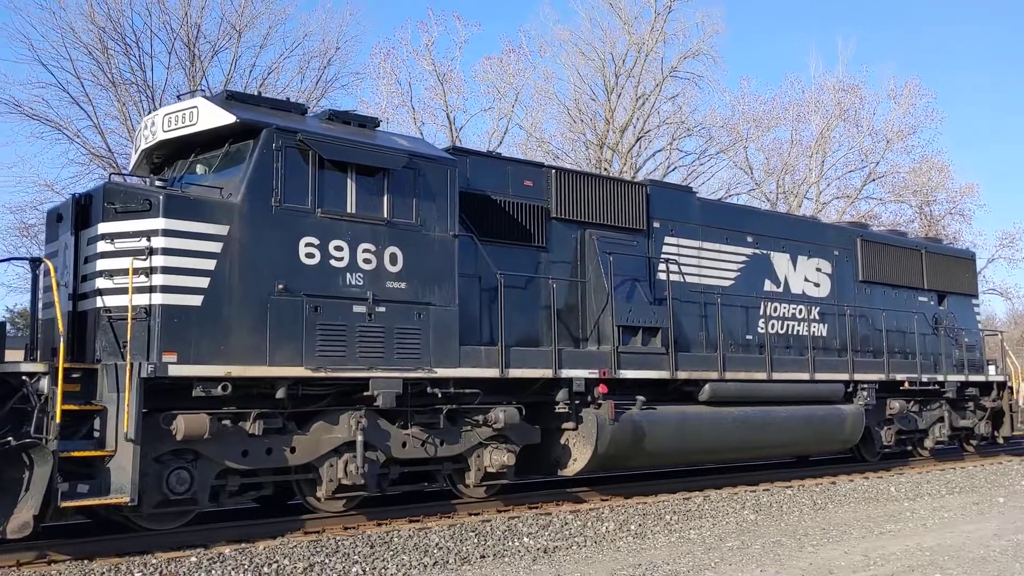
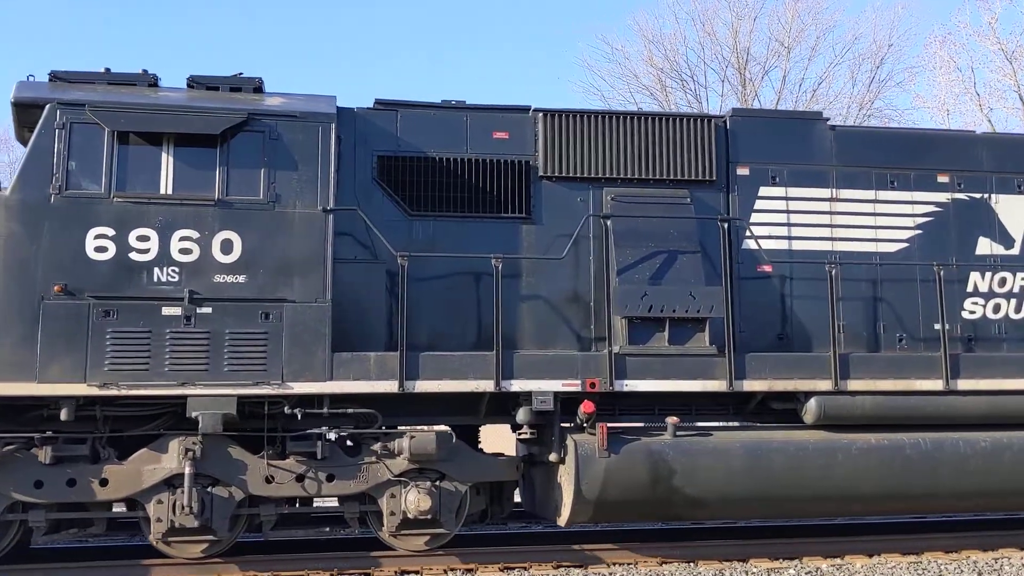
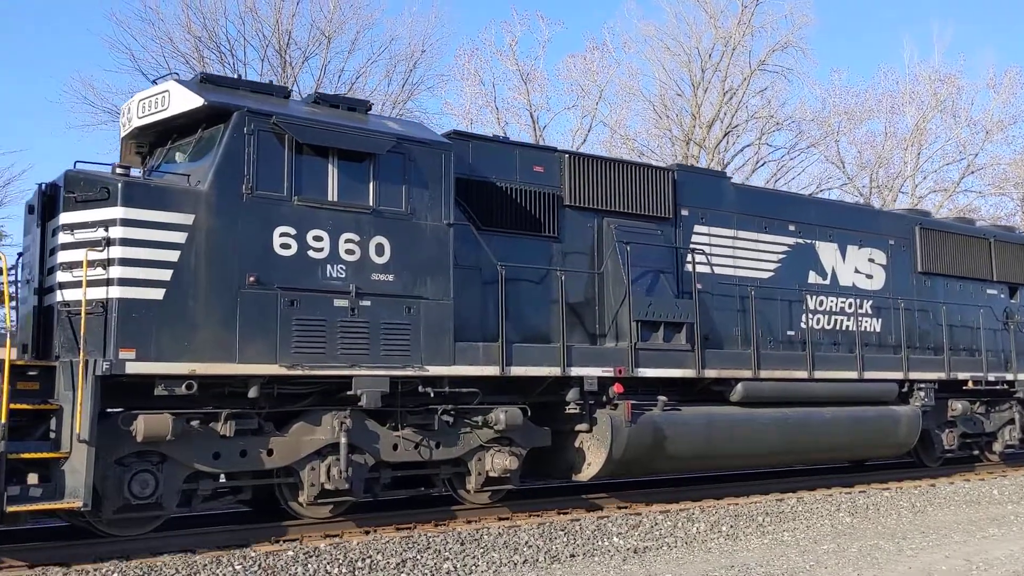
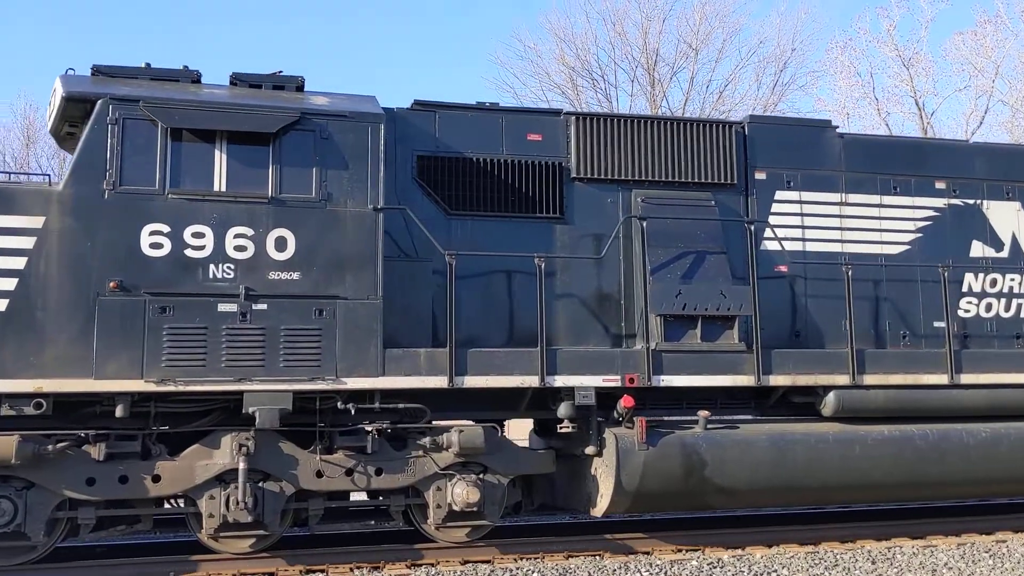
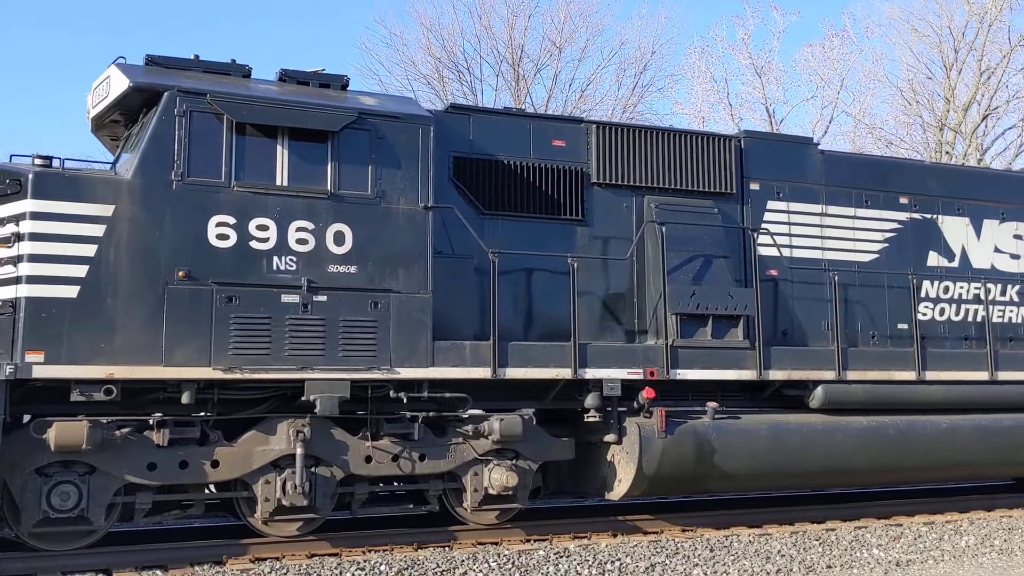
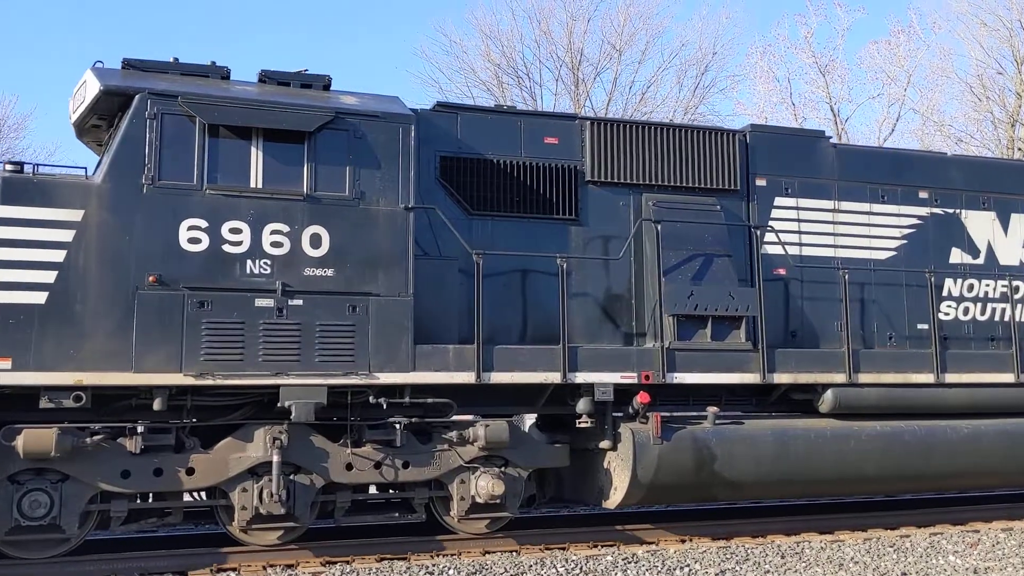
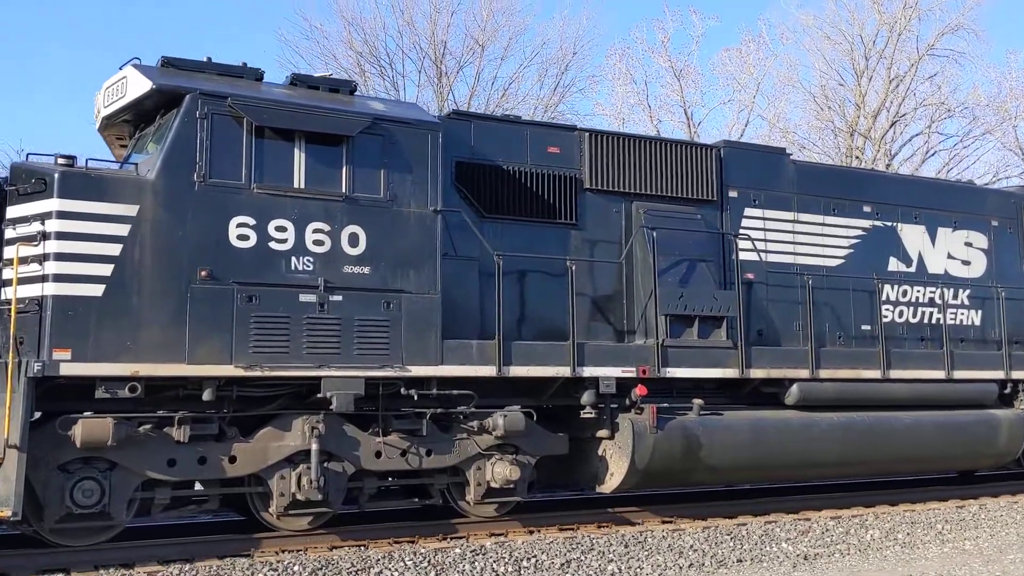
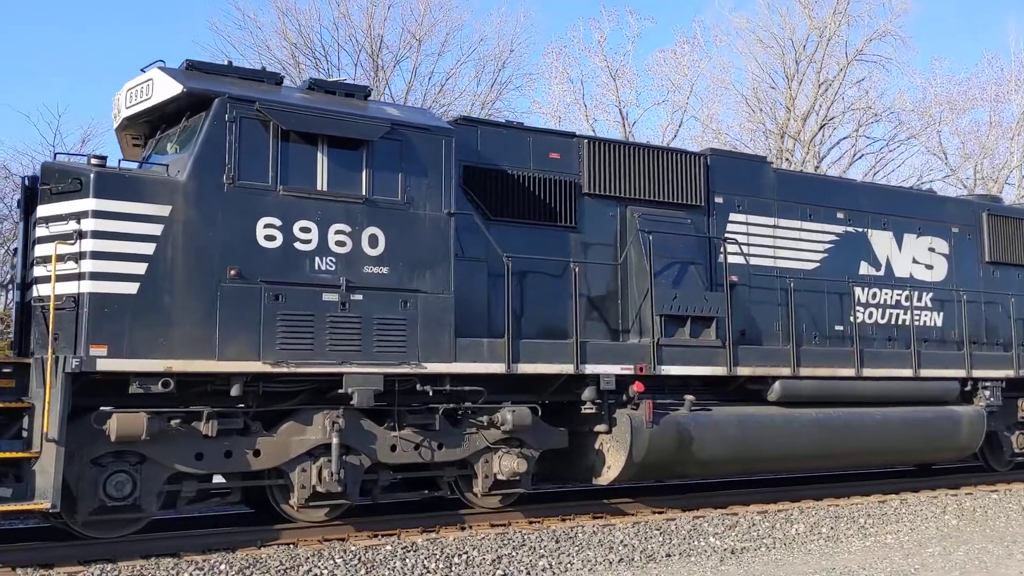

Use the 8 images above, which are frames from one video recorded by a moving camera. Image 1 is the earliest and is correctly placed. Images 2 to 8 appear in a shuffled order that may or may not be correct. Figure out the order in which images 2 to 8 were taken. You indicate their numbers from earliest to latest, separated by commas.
3, 8, 7, 5, 6, 4, 2
